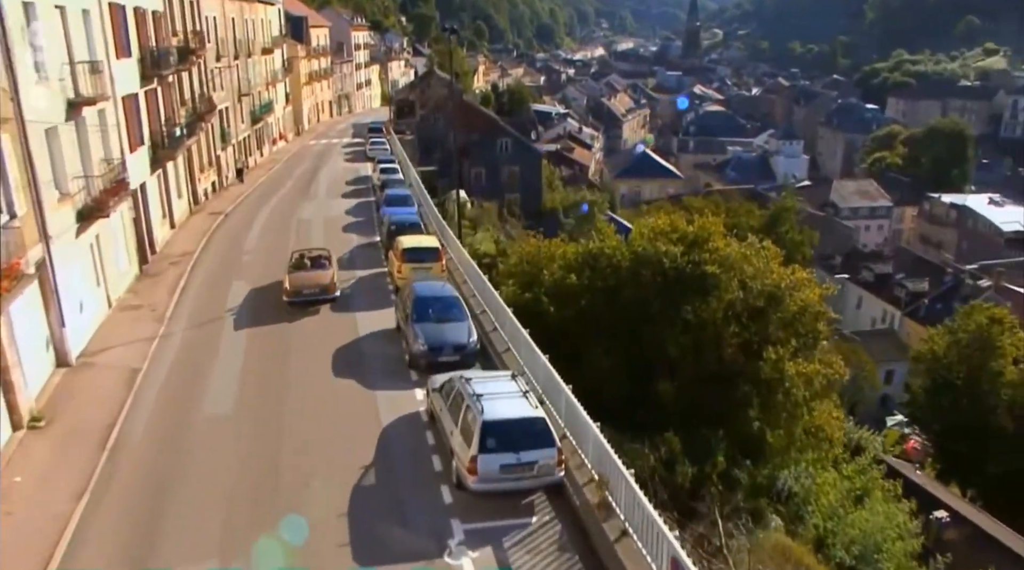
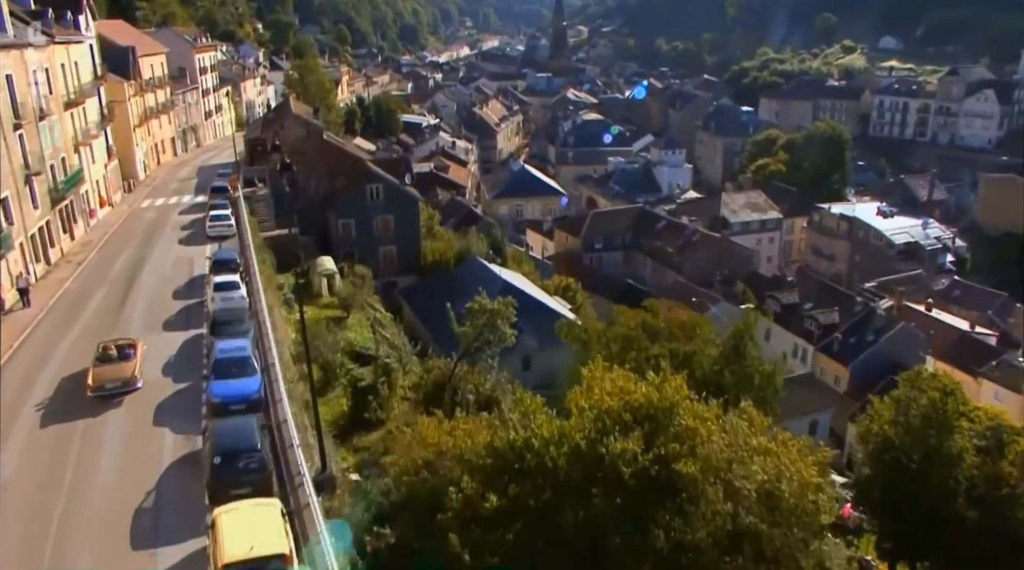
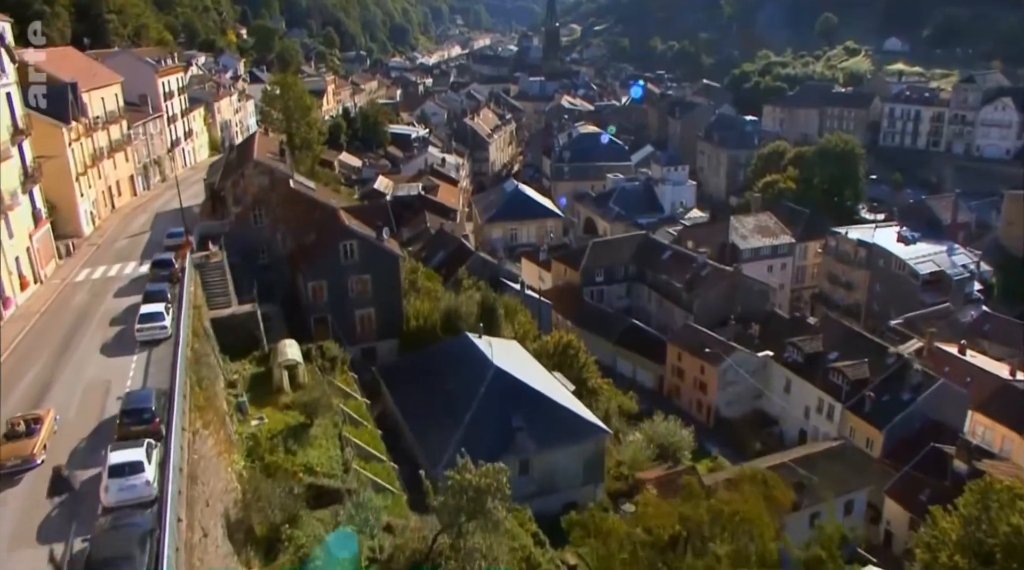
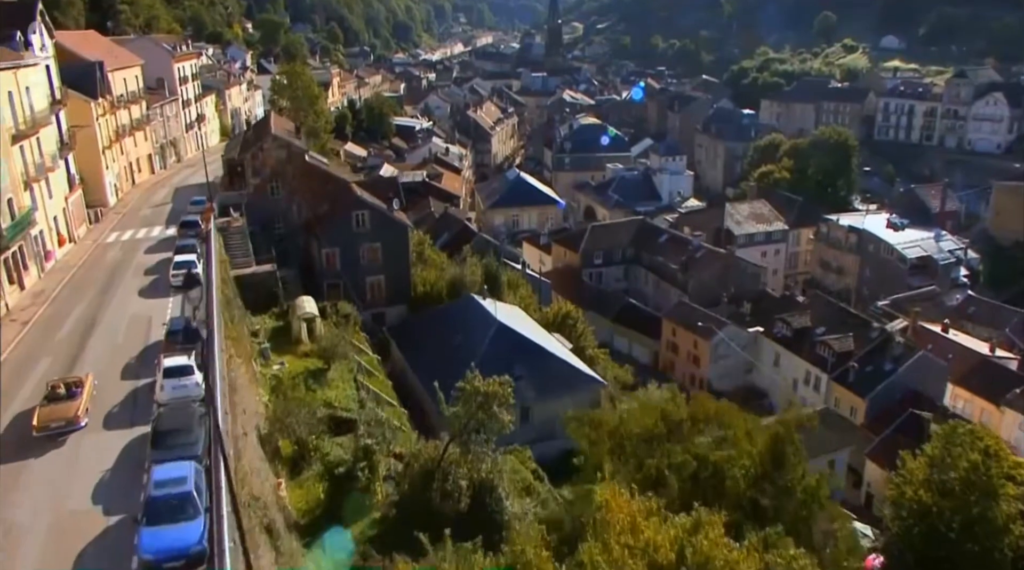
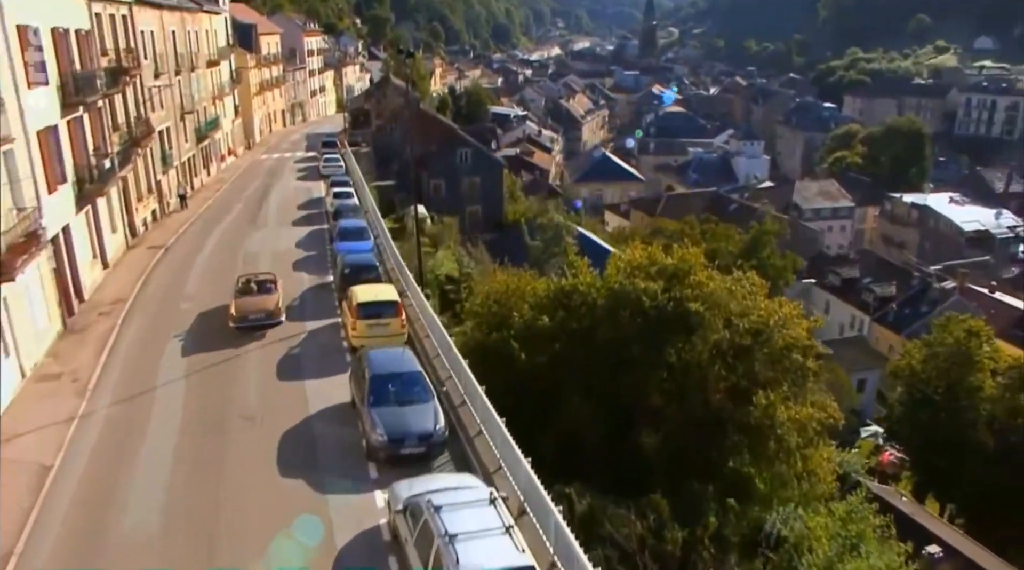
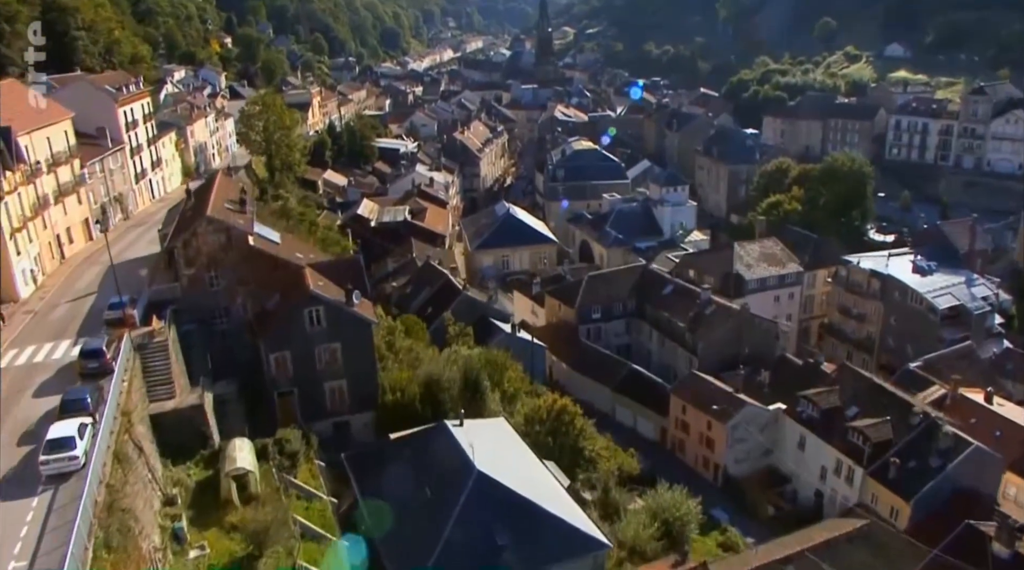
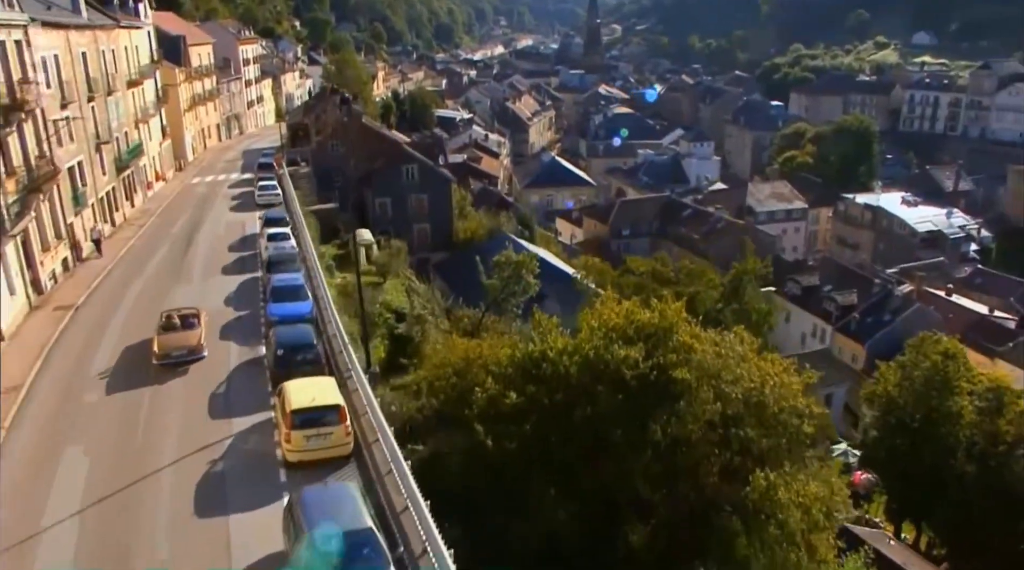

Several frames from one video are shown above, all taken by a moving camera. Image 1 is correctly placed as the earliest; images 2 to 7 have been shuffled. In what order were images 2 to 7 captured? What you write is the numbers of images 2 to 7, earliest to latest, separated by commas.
5, 7, 2, 4, 3, 6
